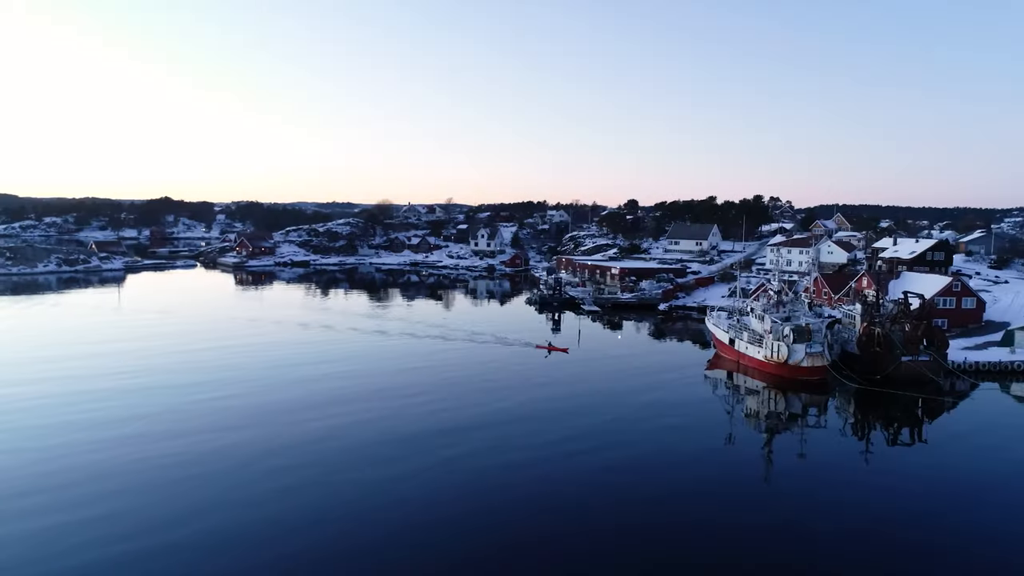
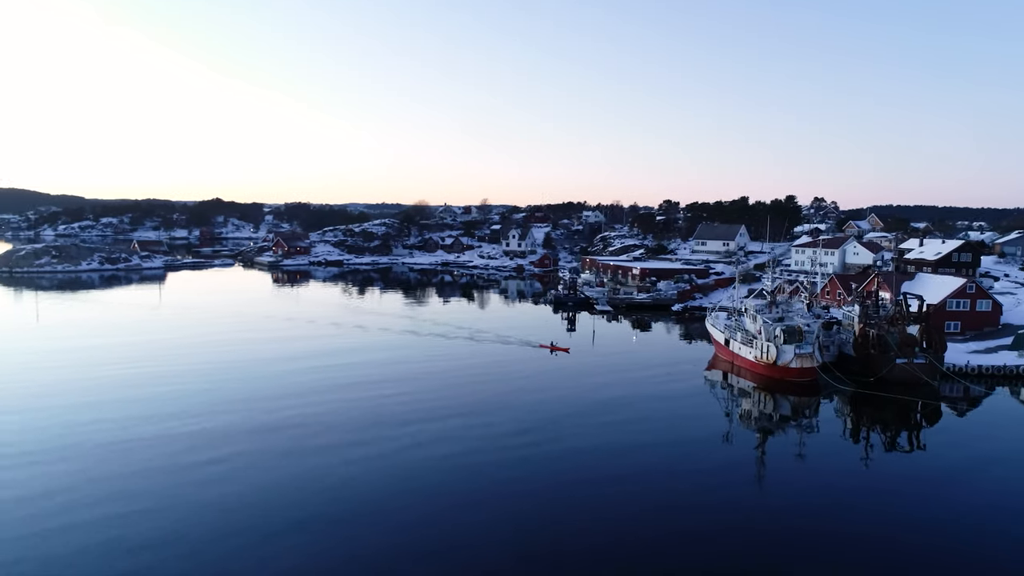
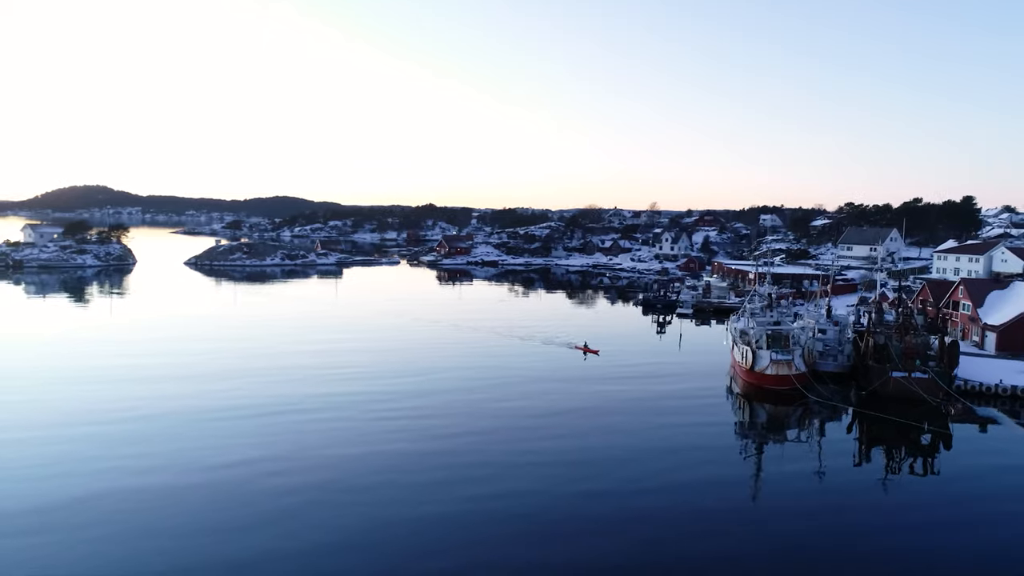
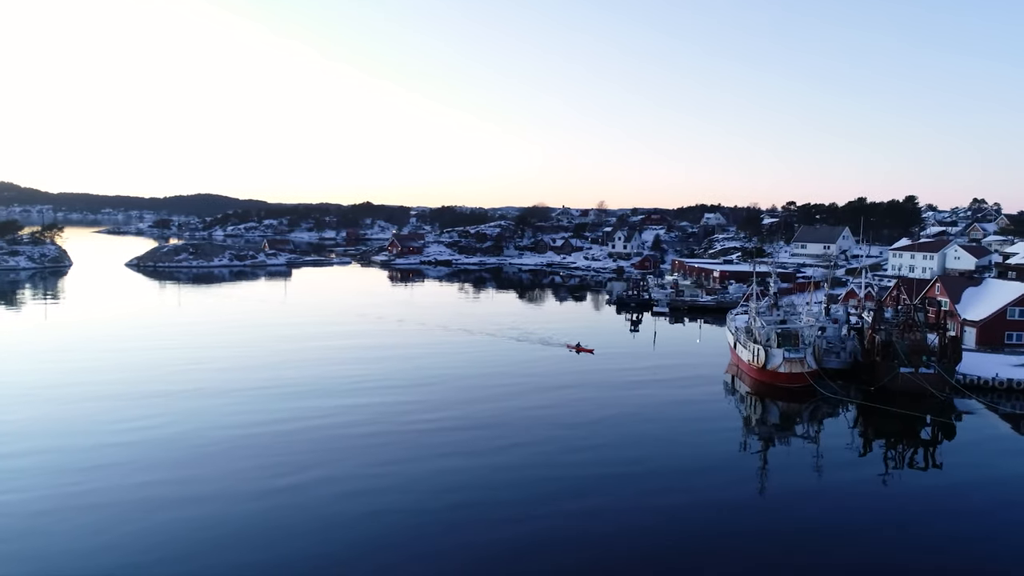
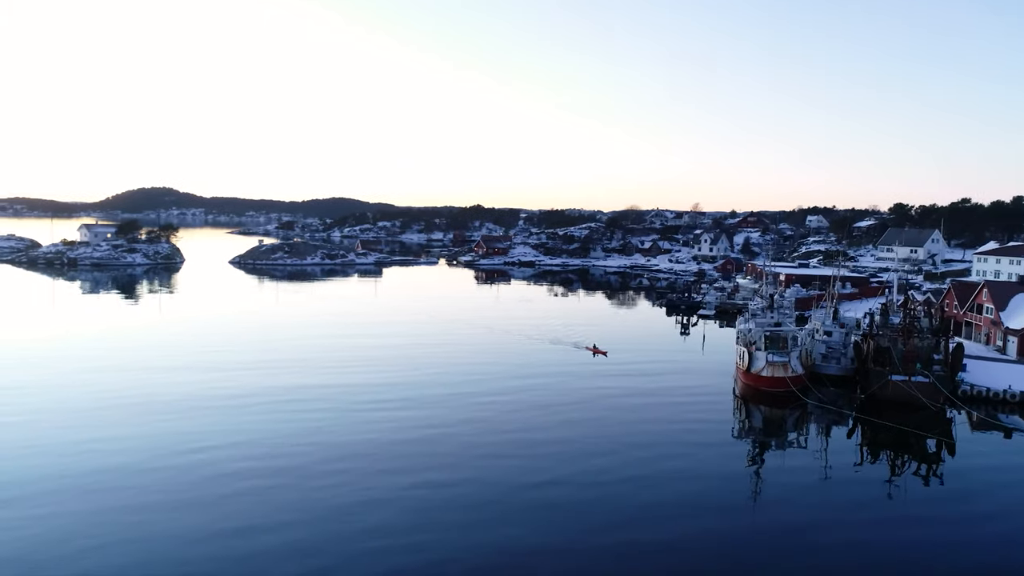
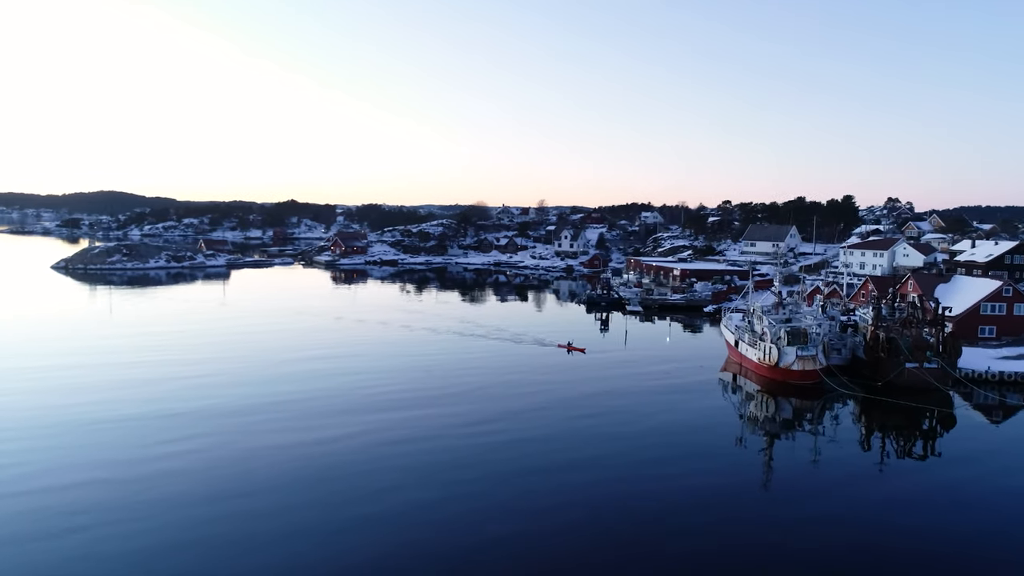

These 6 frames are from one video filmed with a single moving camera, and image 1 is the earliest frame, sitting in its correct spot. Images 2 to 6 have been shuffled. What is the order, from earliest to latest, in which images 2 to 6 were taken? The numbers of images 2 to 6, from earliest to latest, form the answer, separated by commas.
2, 6, 4, 3, 5
